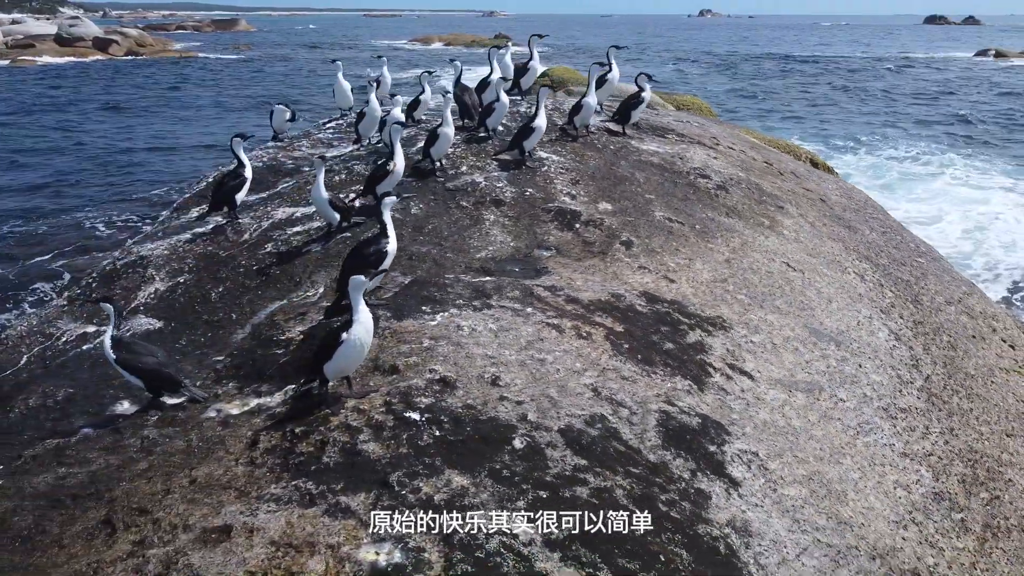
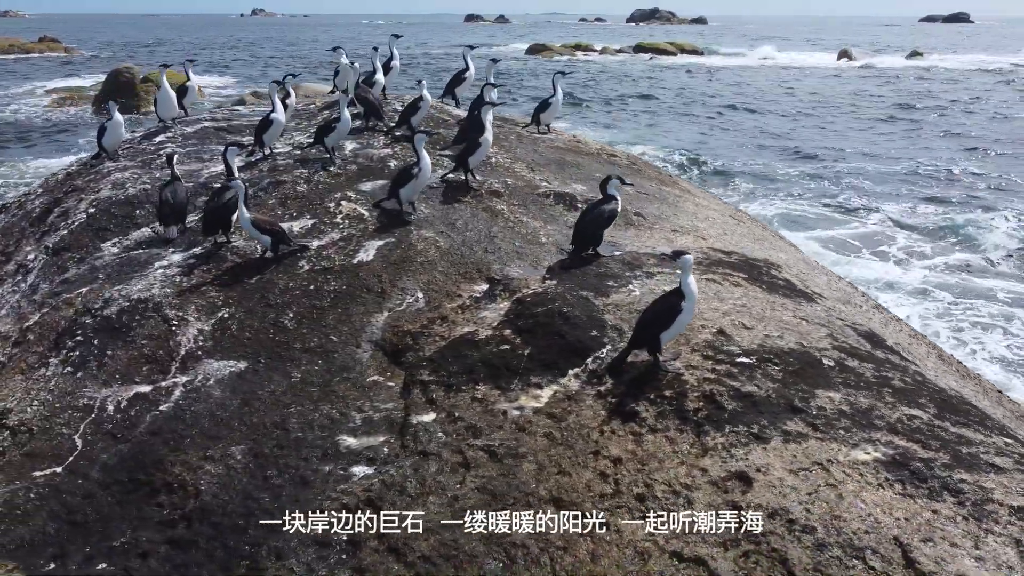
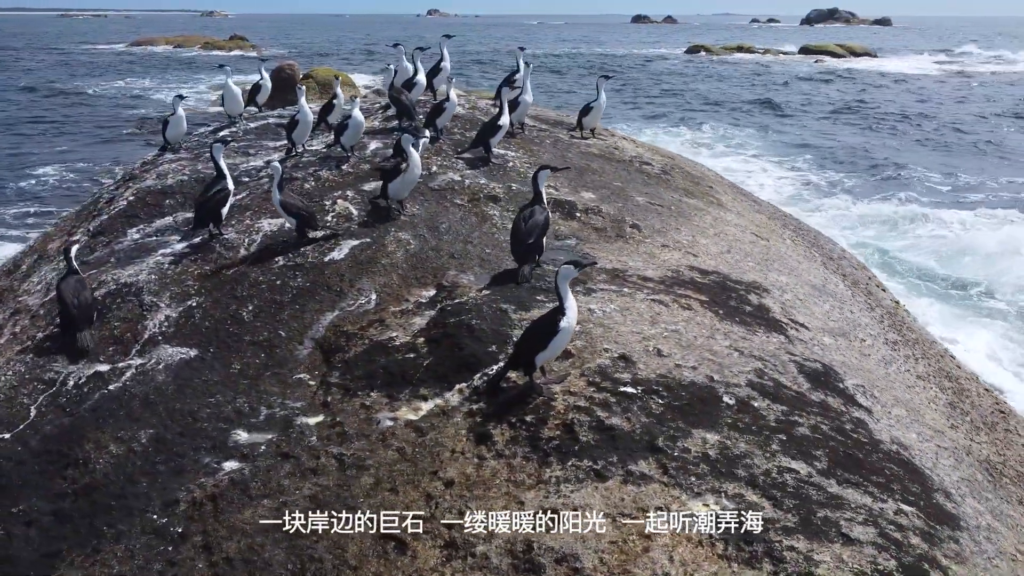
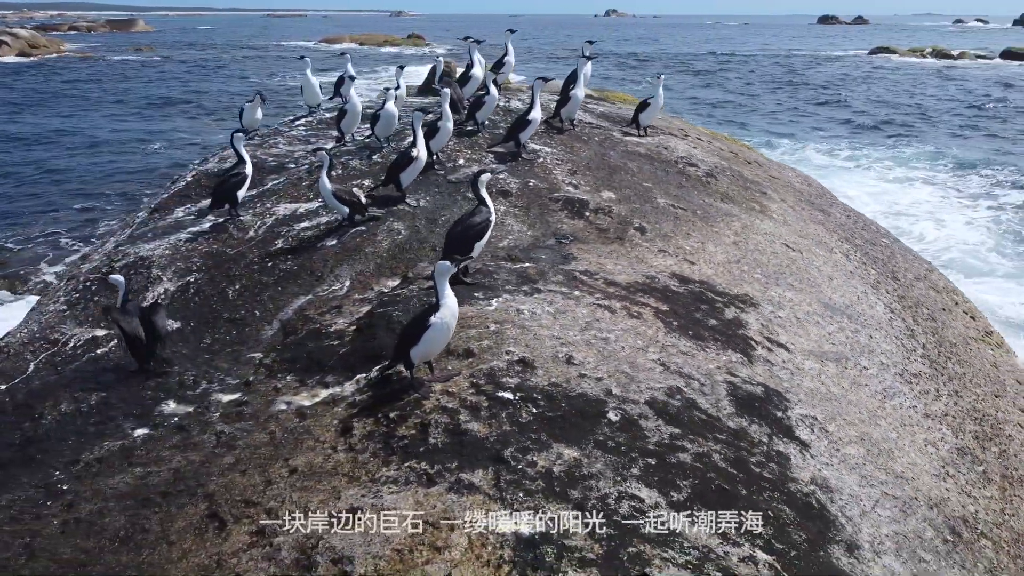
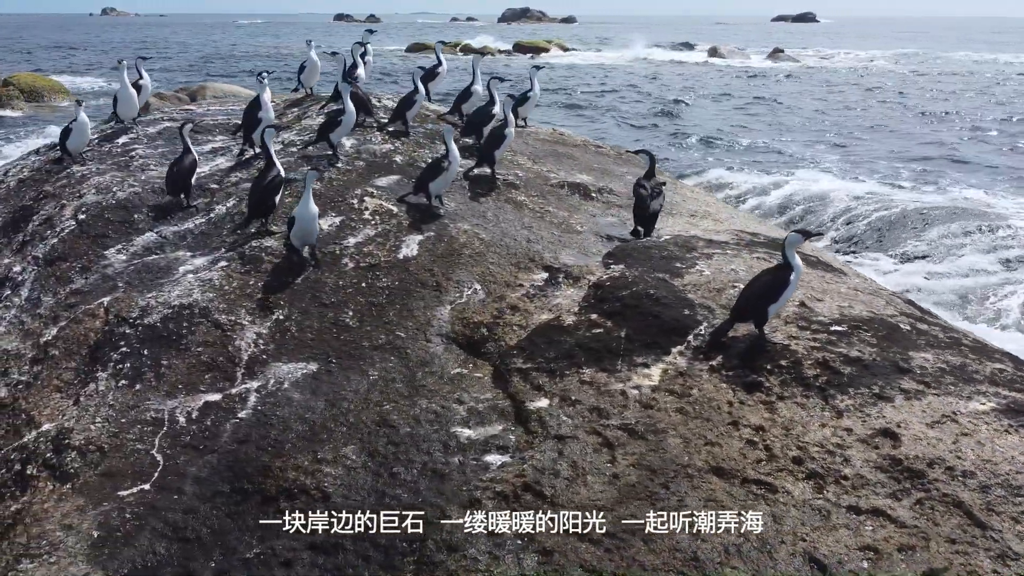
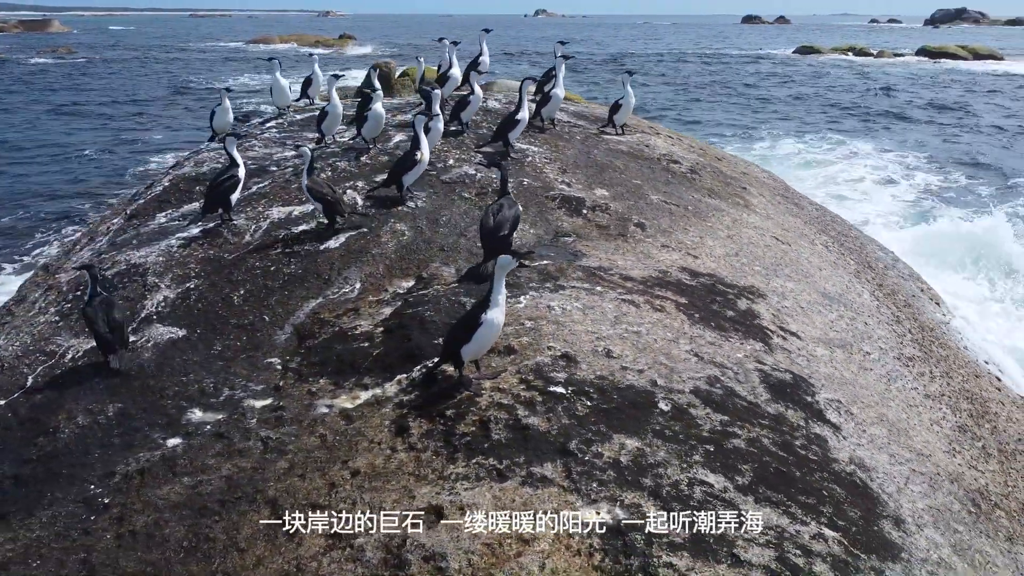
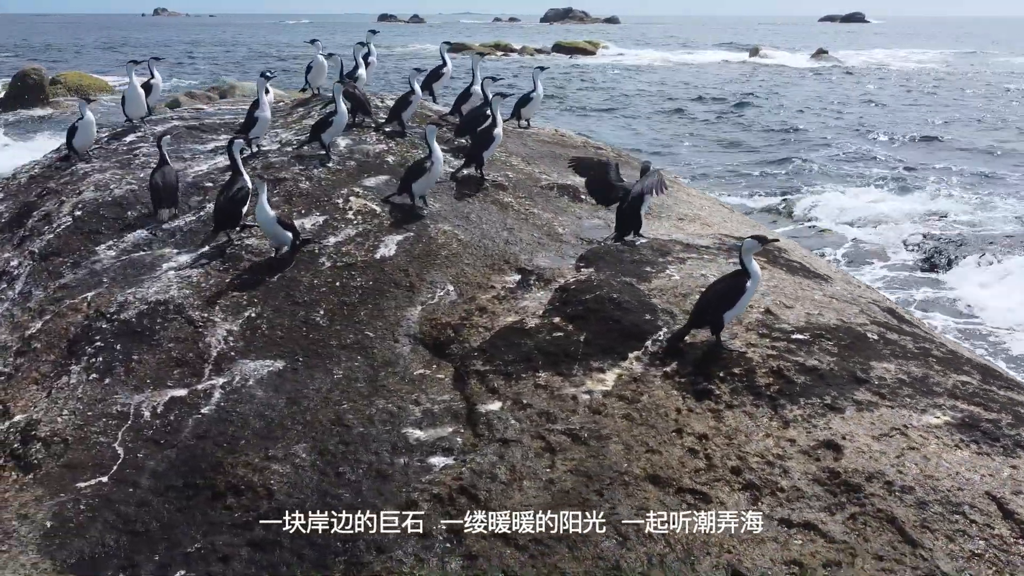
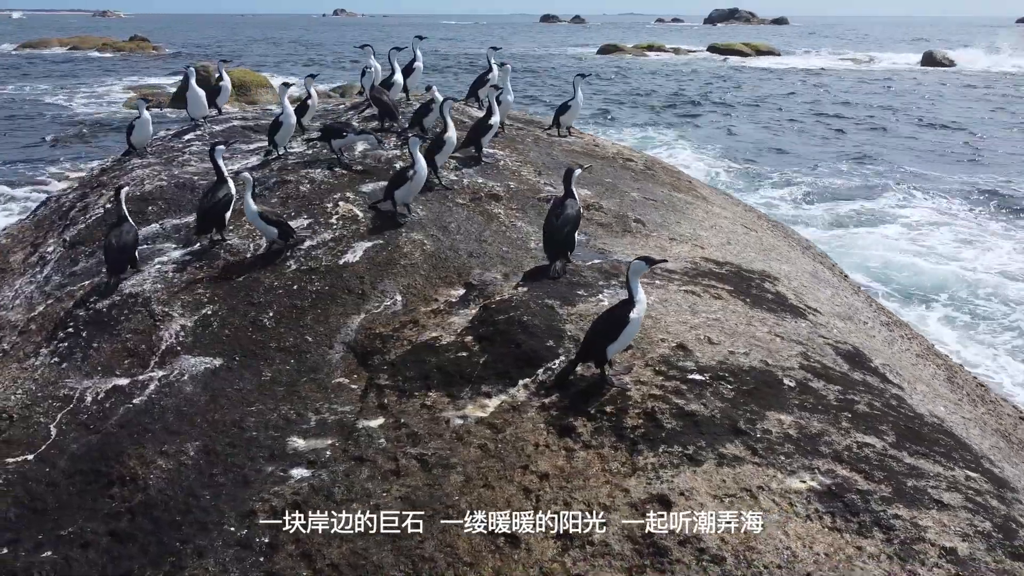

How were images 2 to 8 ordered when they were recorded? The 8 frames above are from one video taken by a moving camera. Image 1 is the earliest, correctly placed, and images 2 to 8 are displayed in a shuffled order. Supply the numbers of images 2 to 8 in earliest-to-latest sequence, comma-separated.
4, 6, 3, 8, 2, 7, 5
